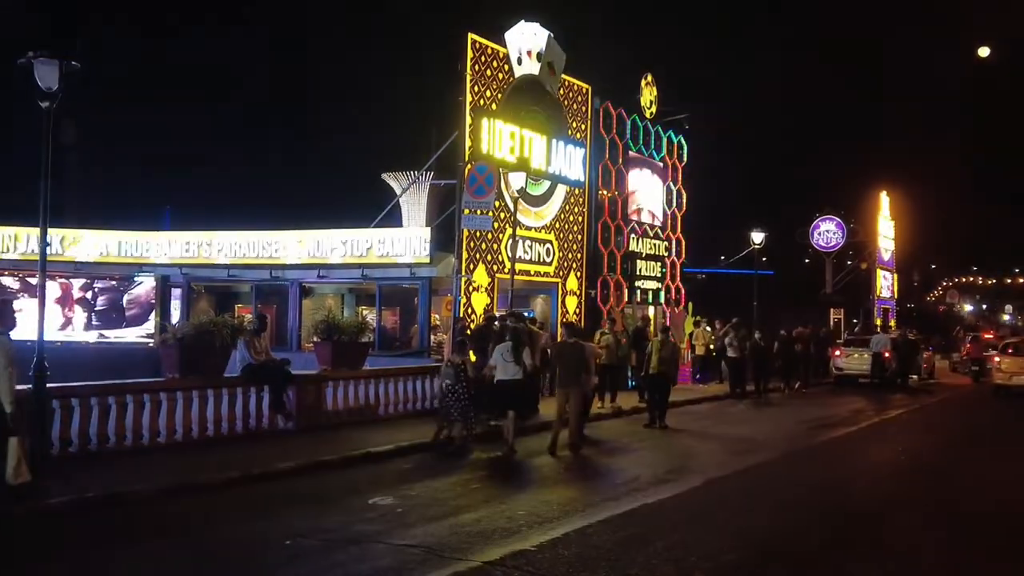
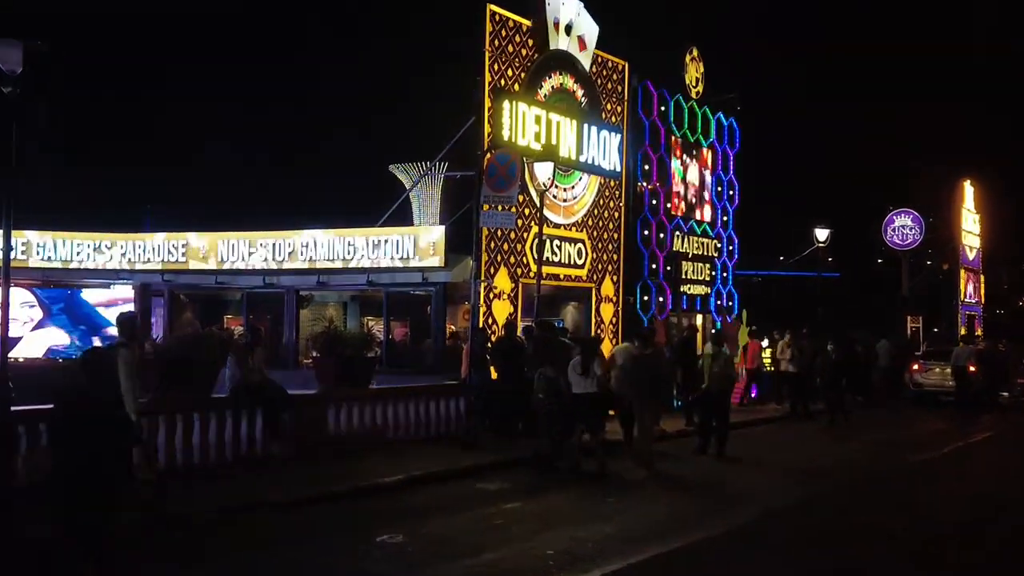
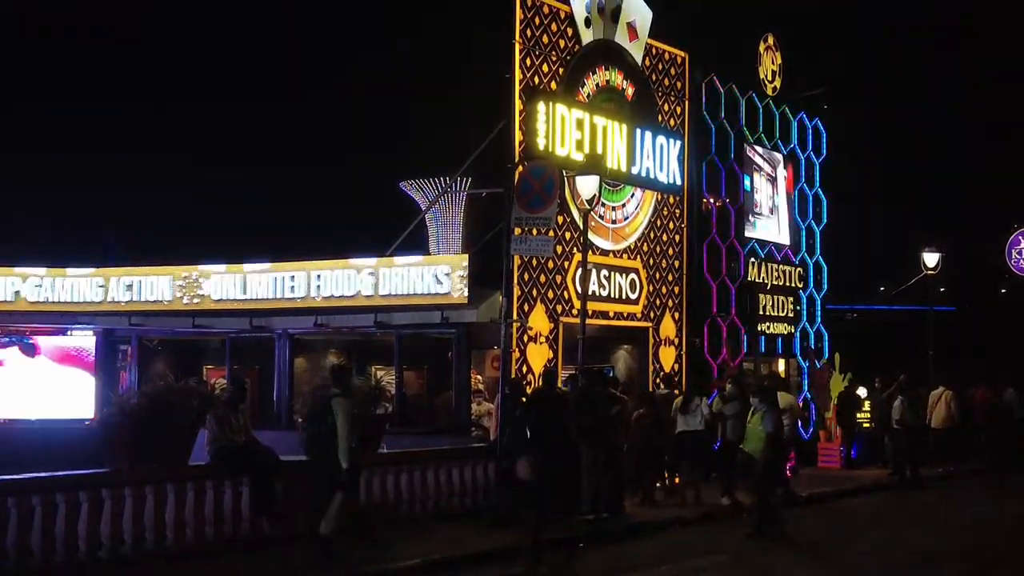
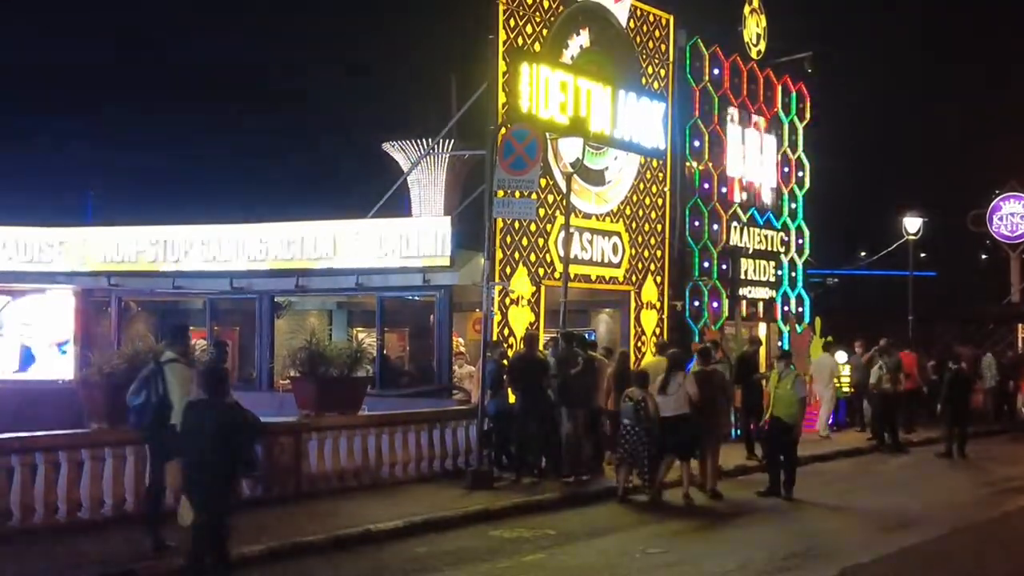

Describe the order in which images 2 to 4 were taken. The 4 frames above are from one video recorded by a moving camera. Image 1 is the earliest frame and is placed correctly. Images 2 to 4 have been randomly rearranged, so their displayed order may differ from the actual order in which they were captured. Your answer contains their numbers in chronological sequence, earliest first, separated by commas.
2, 4, 3
